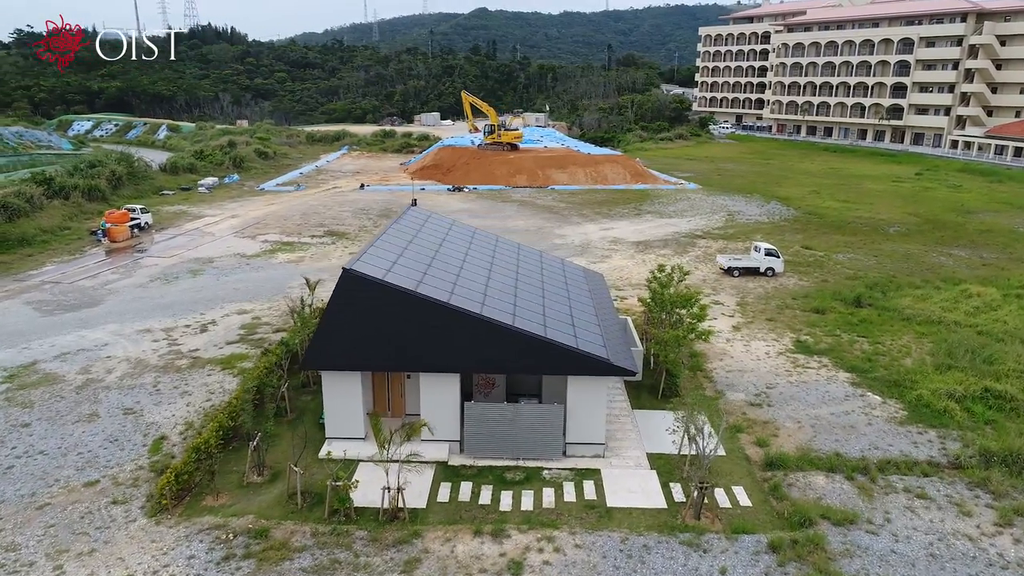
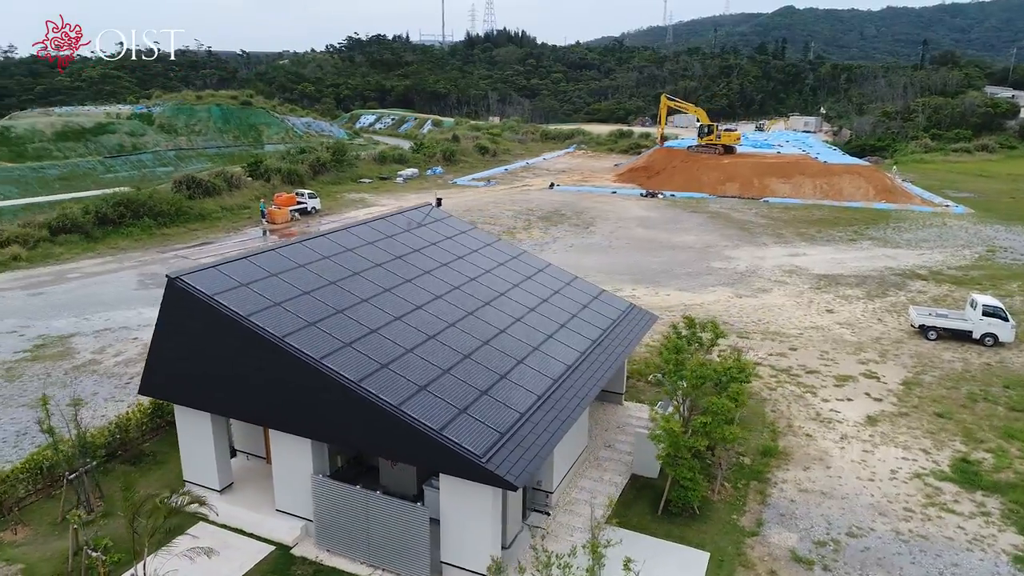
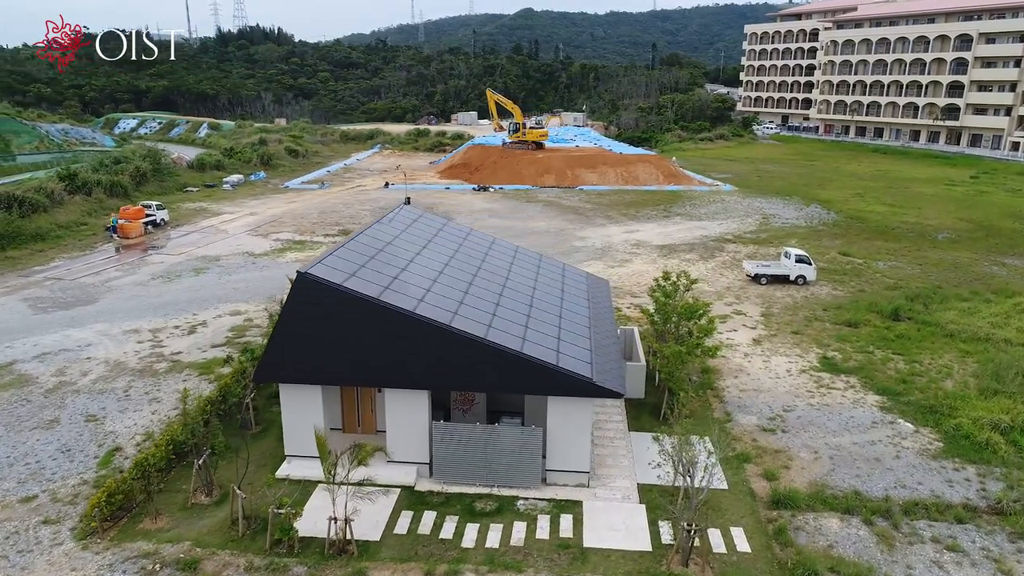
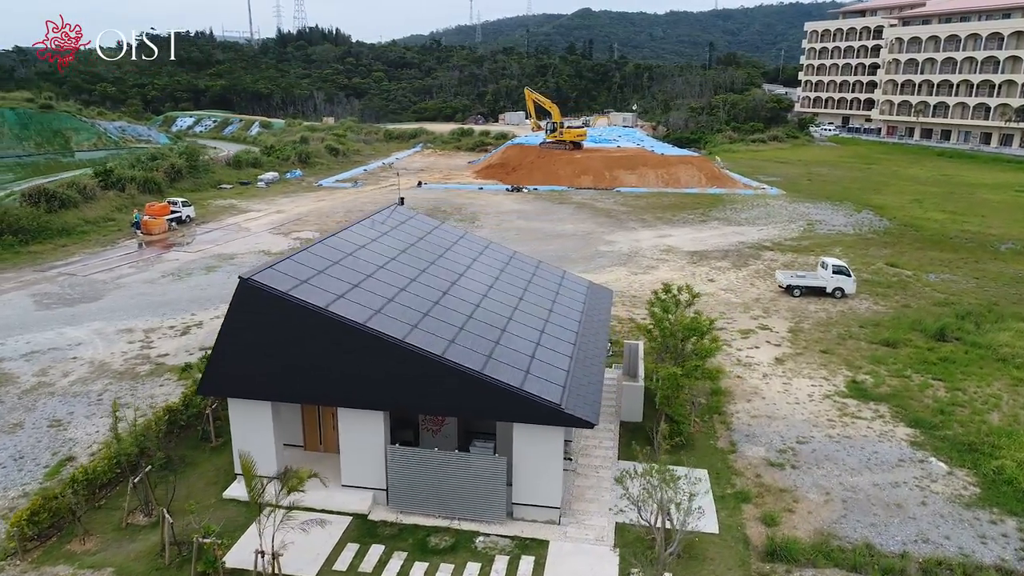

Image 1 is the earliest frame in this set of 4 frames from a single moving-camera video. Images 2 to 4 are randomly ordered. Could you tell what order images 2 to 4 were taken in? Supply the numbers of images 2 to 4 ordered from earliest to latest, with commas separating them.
3, 4, 2
